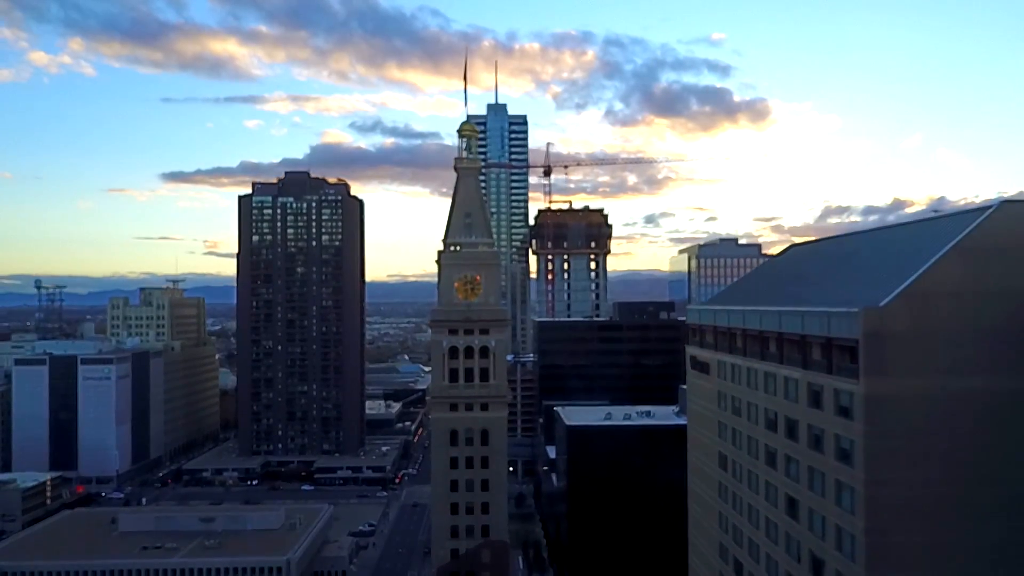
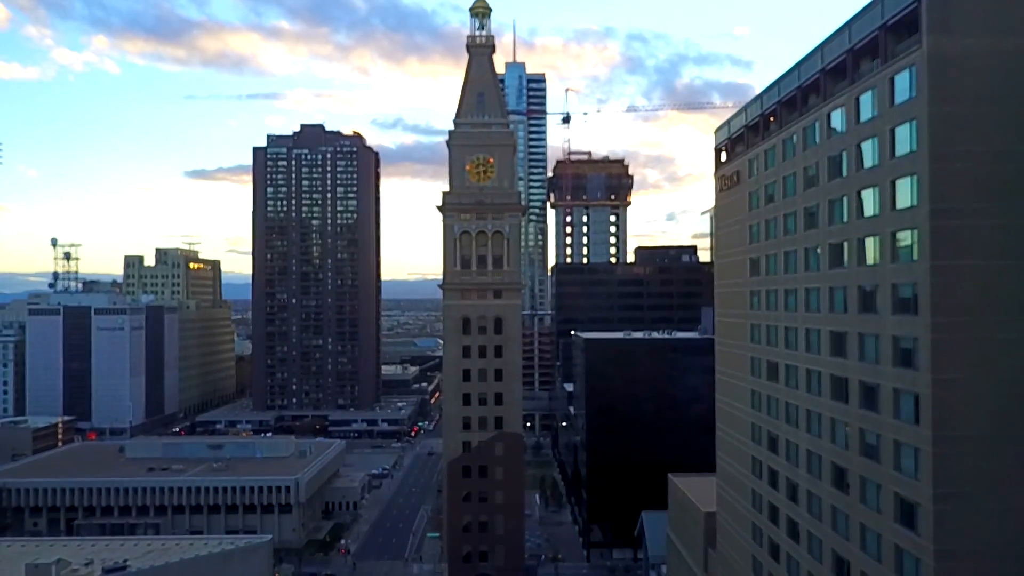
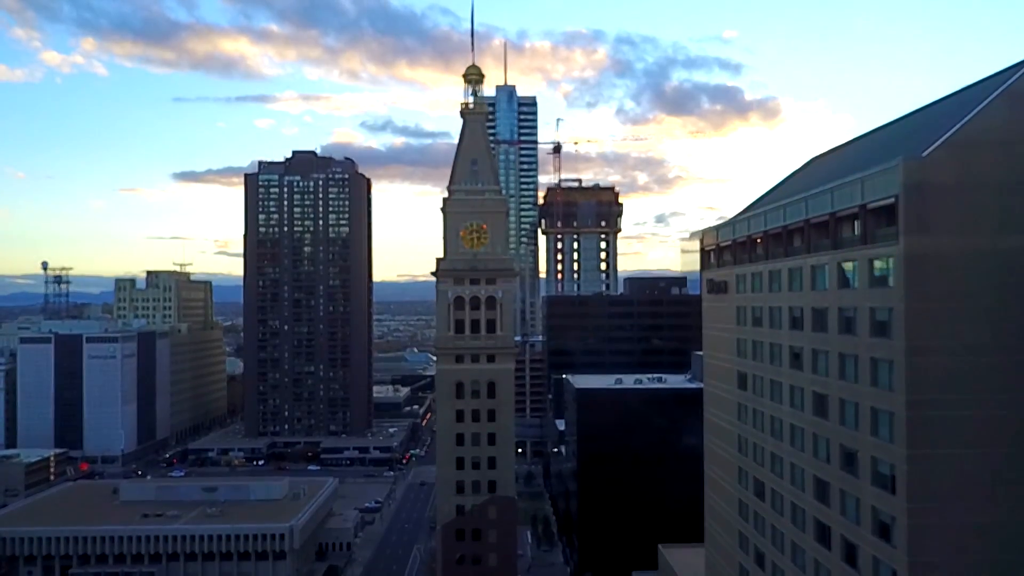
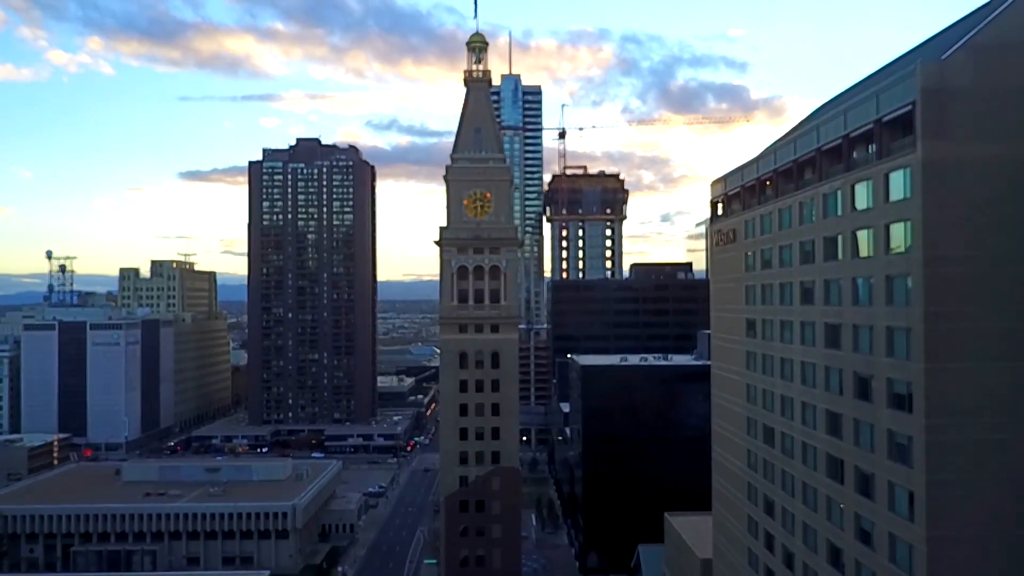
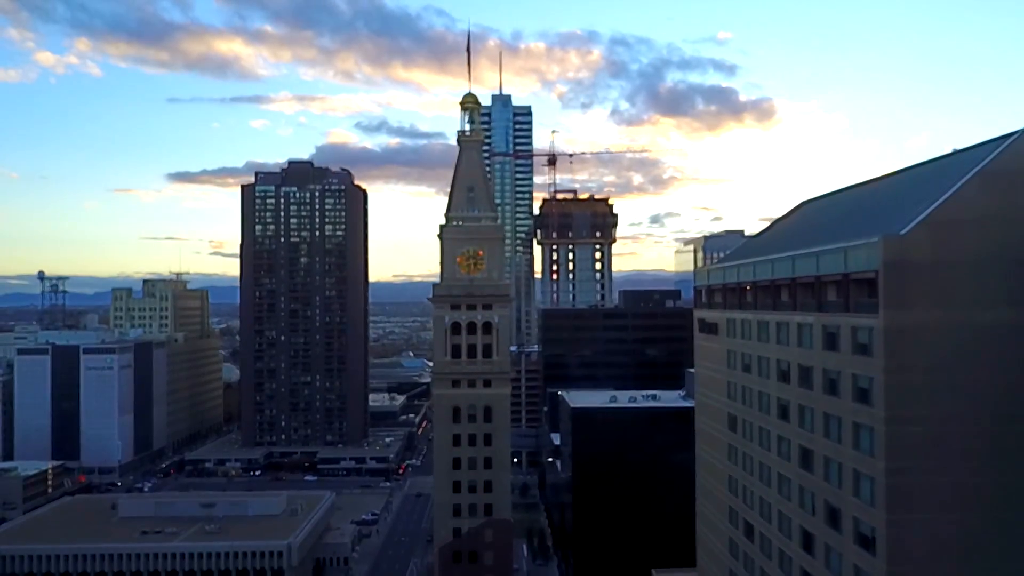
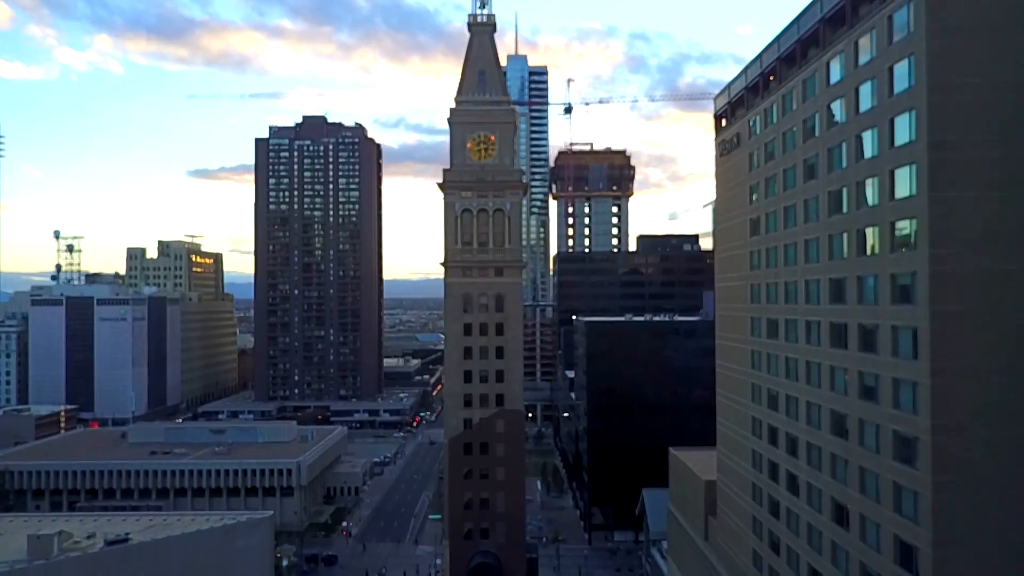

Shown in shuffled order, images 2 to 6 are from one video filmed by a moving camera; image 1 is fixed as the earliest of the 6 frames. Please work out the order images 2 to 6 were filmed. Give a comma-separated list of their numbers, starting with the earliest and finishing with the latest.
5, 3, 4, 2, 6
